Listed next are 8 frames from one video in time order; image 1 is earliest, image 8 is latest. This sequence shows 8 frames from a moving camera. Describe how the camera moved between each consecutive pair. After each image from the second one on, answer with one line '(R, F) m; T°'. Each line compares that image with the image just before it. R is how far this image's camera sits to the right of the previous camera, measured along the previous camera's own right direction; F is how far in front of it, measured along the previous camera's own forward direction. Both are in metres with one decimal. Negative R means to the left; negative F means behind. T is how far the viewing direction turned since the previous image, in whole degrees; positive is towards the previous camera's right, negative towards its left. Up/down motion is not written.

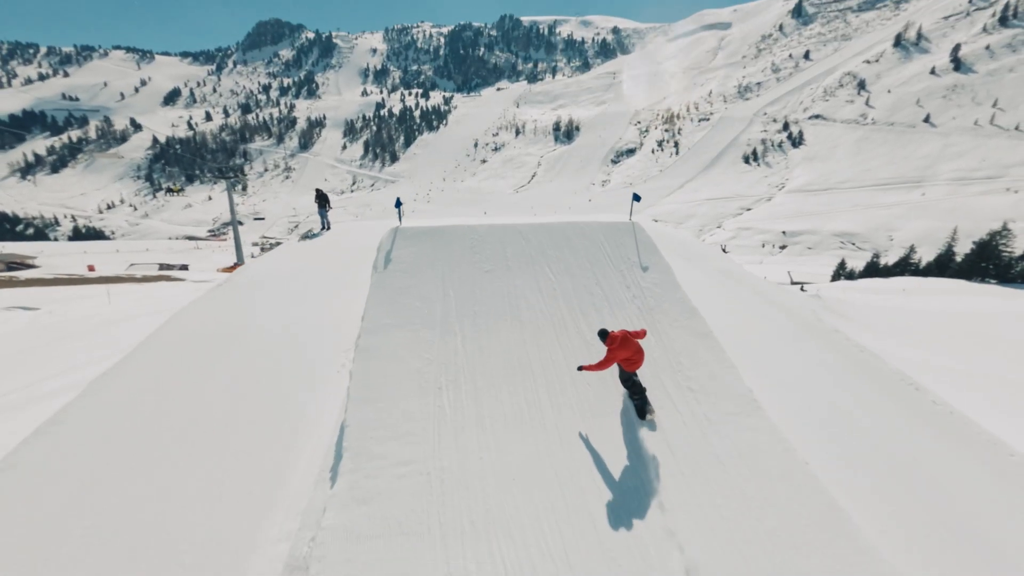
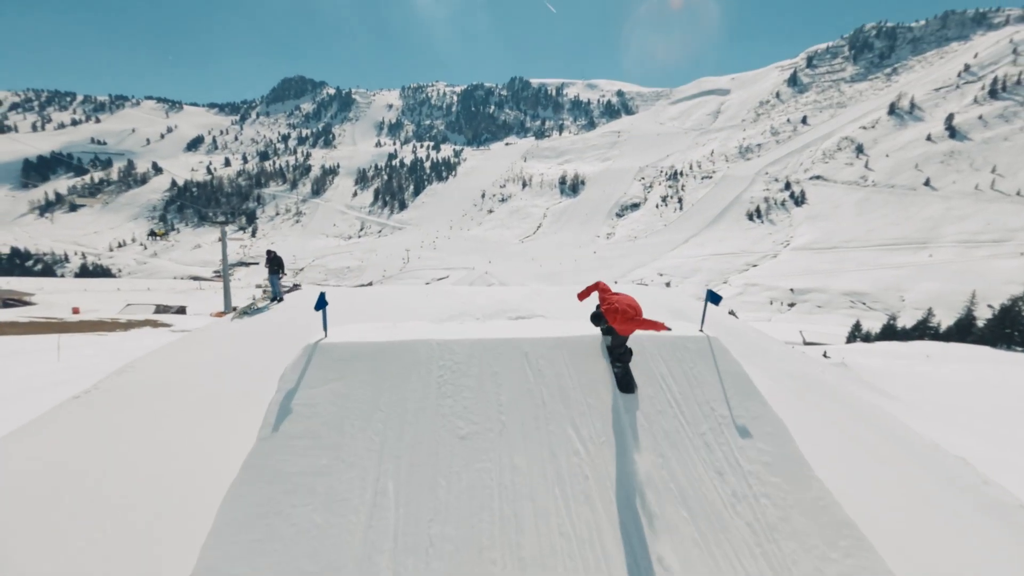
(0.0, +1.1) m; -1°
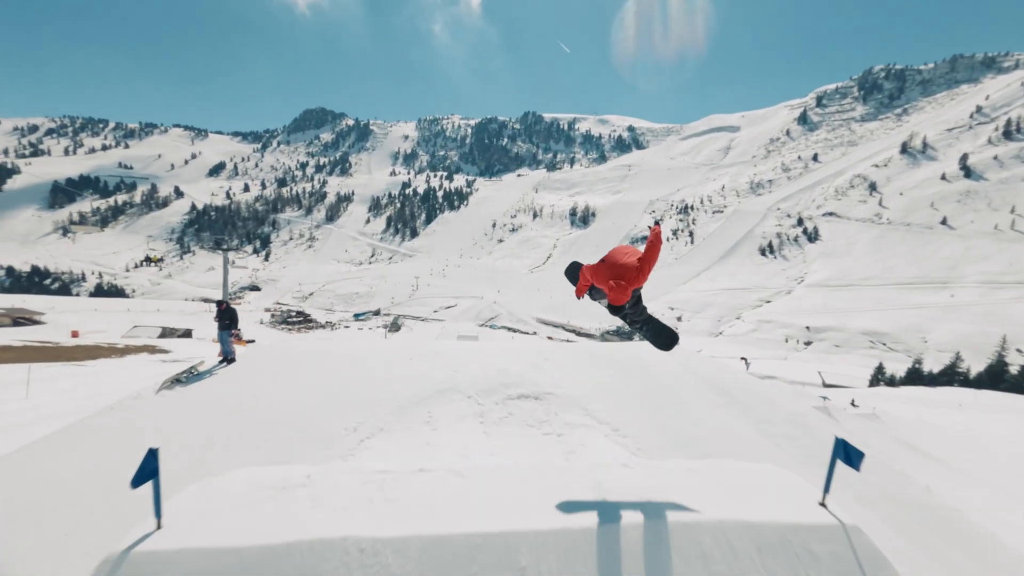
(0.0, +0.7) m; -1°
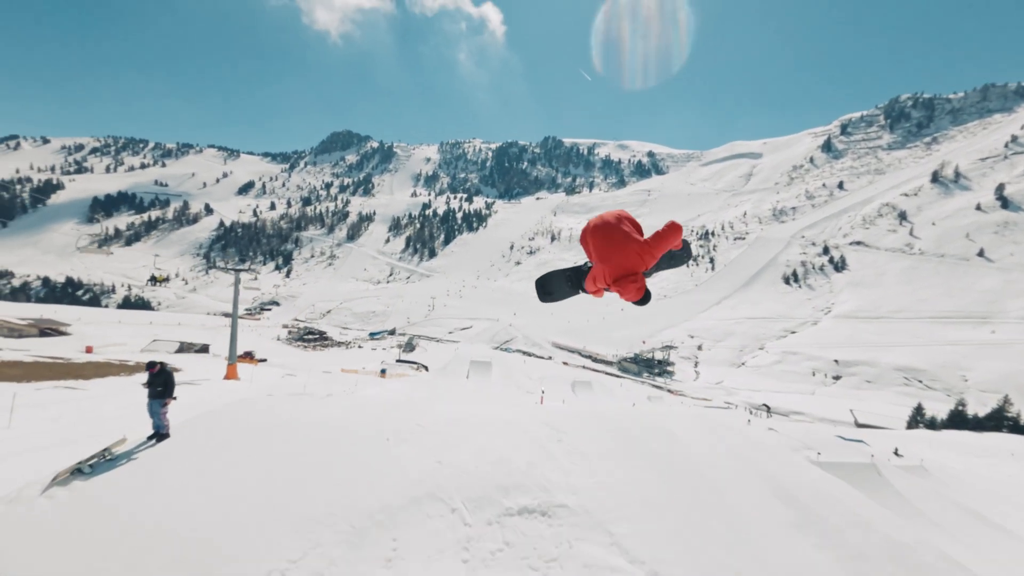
(+0.1, +0.7) m; -2°
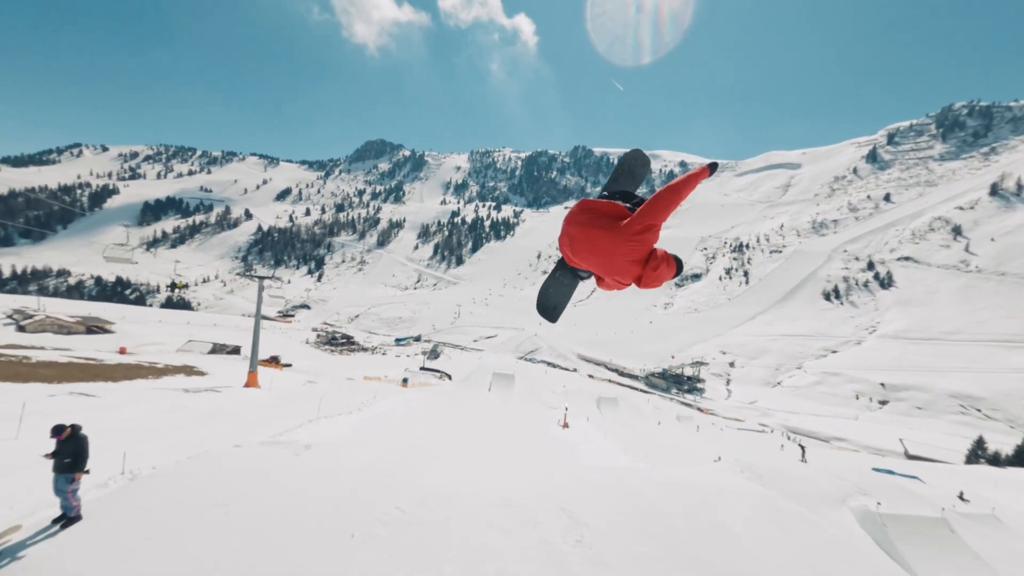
(+0.1, +0.7) m; -4°
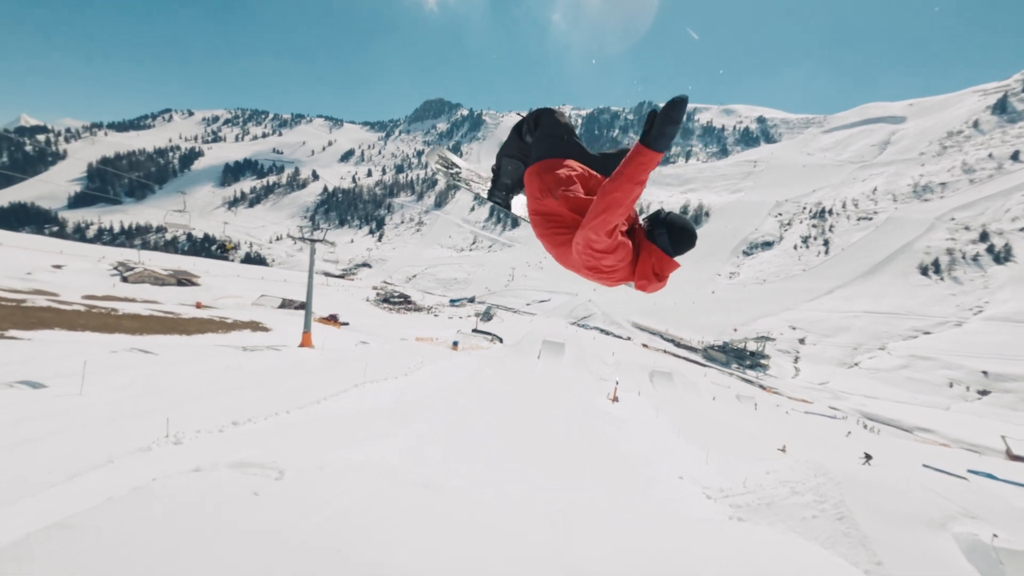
(+0.2, +0.9) m; -7°
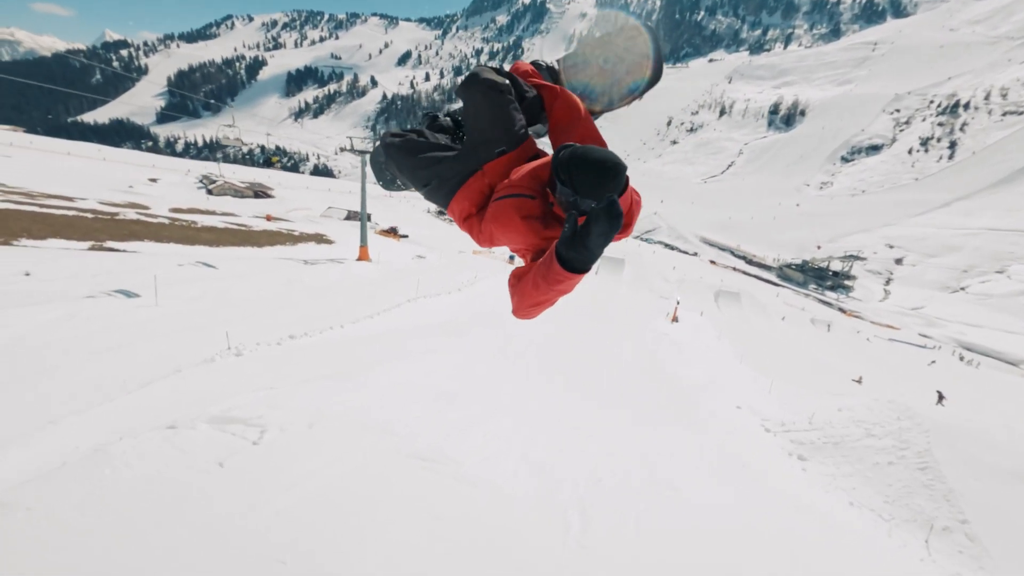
(+0.2, +0.7) m; -8°
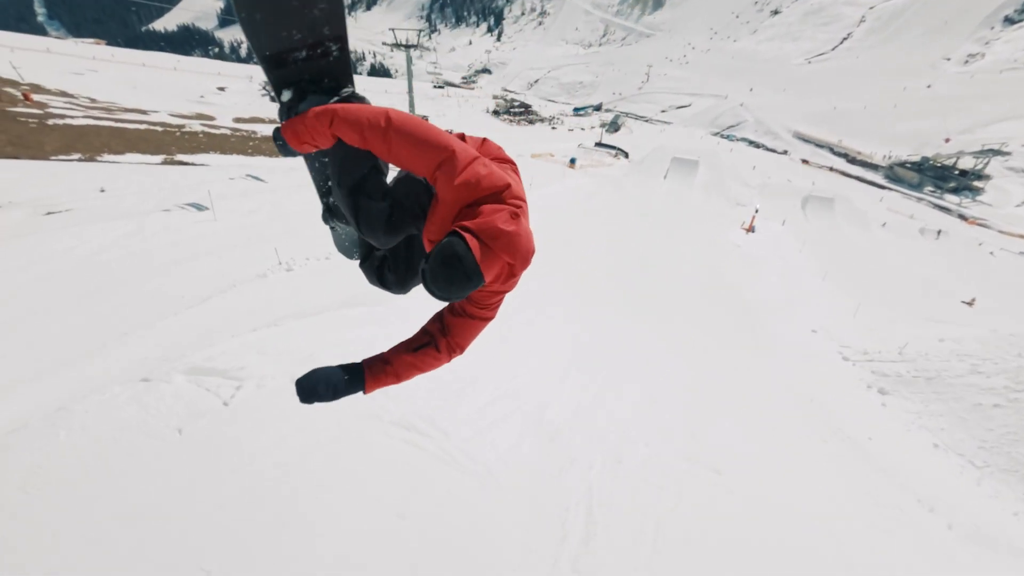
(+0.3, +0.6) m; -8°
